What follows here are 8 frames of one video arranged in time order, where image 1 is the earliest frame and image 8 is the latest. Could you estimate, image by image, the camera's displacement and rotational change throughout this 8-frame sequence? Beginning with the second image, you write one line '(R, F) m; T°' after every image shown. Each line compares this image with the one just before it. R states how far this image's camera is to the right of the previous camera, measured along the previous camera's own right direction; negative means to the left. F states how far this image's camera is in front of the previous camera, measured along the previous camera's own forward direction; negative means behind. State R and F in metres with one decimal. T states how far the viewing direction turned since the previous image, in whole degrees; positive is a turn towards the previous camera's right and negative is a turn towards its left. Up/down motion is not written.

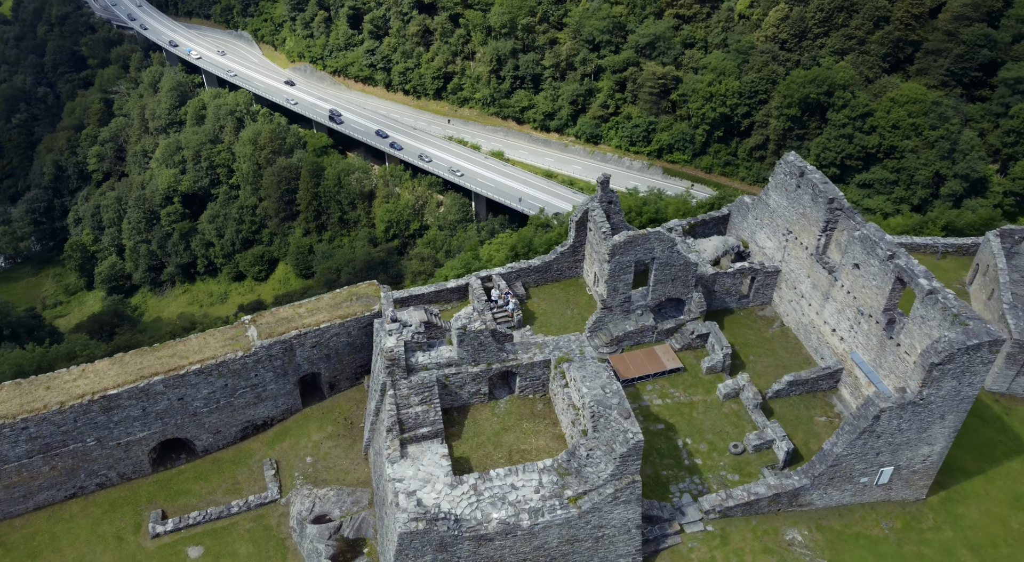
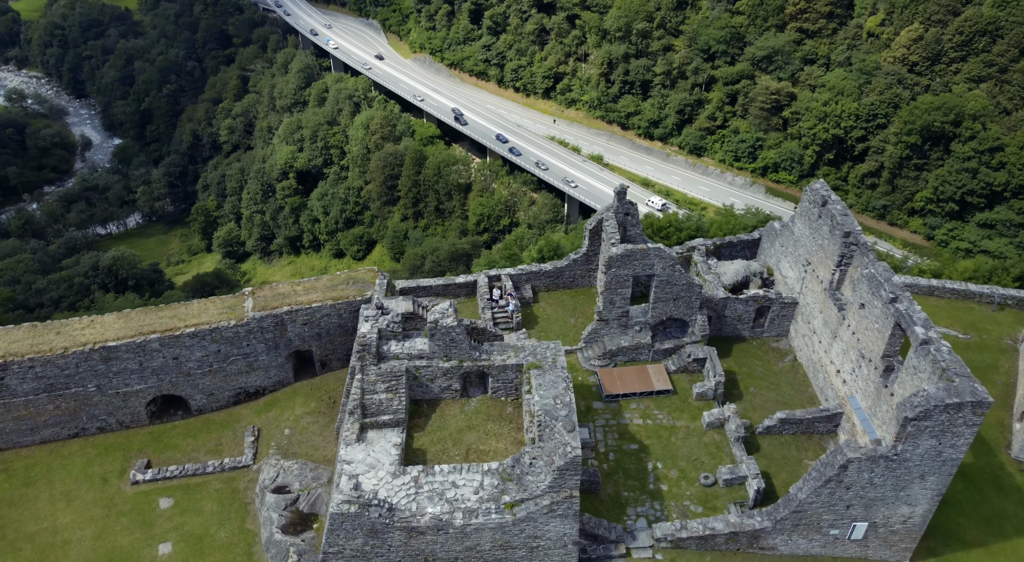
(+3.6, +0.3) m; -7°
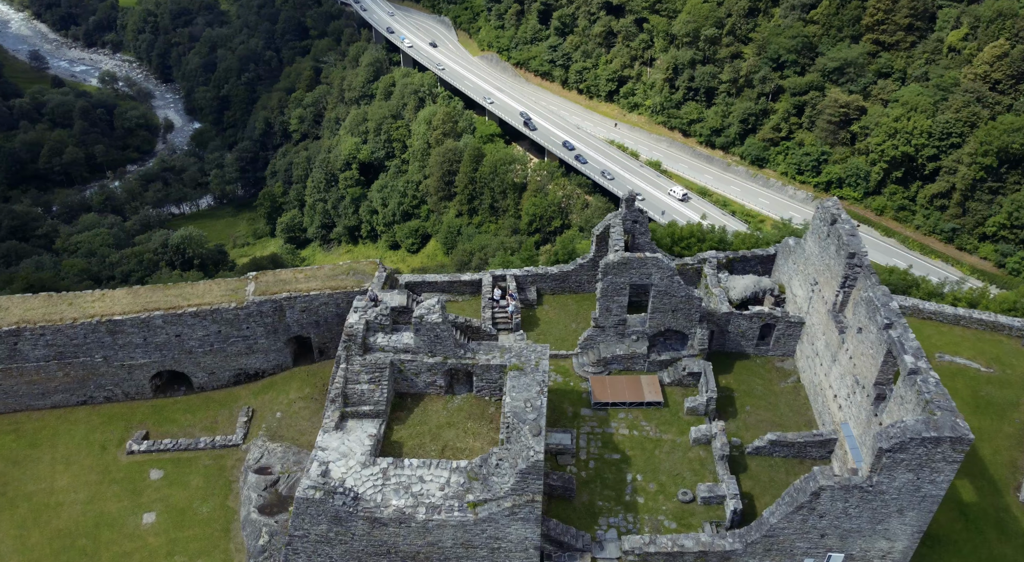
(+2.1, +0.1) m; -4°
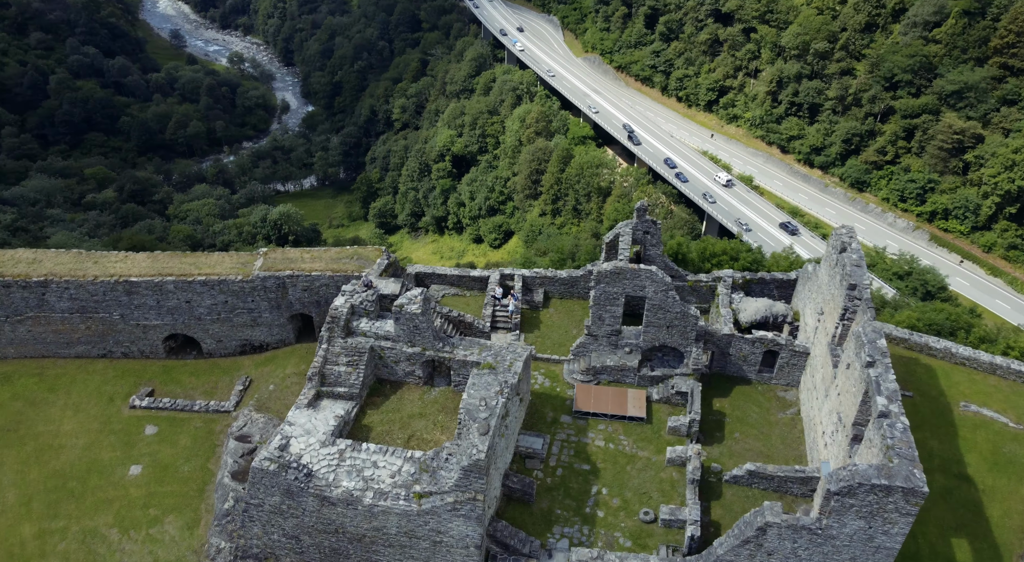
(+3.1, +0.2) m; -7°
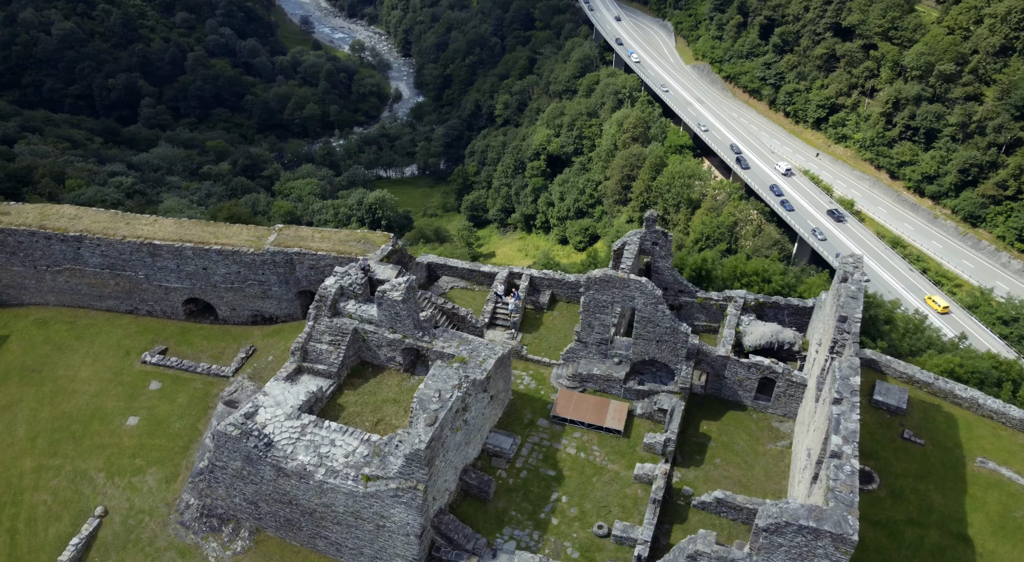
(+3.3, +0.3) m; -7°
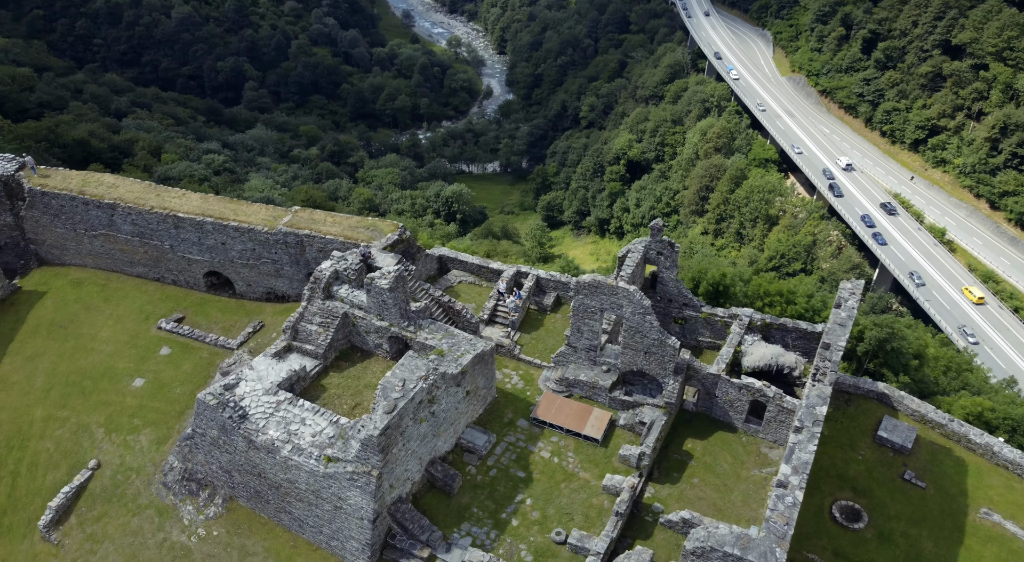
(+2.7, +0.2) m; -6°
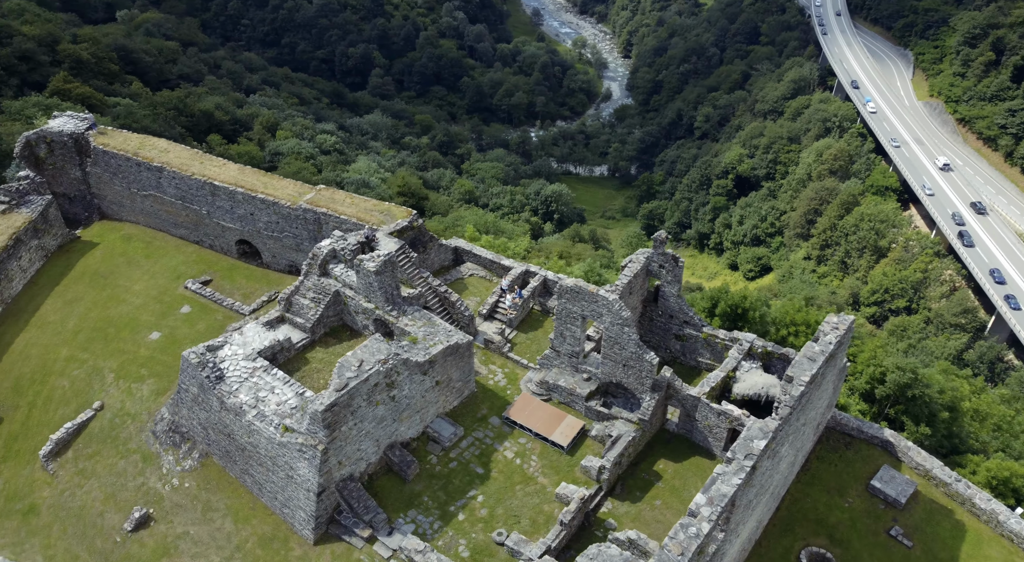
(+3.6, +0.3) m; -8°
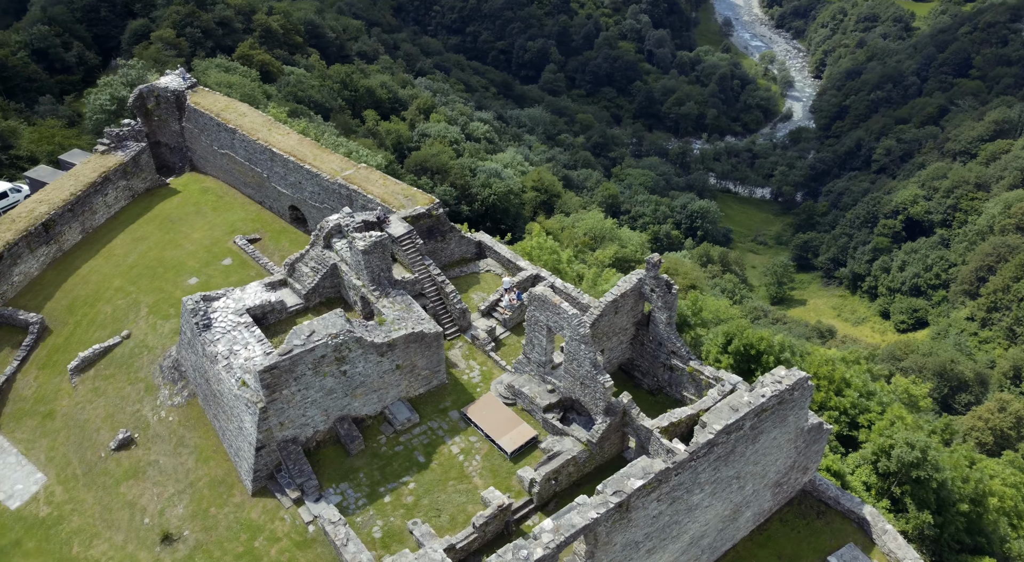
(+5.2, +0.5) m; -11°
